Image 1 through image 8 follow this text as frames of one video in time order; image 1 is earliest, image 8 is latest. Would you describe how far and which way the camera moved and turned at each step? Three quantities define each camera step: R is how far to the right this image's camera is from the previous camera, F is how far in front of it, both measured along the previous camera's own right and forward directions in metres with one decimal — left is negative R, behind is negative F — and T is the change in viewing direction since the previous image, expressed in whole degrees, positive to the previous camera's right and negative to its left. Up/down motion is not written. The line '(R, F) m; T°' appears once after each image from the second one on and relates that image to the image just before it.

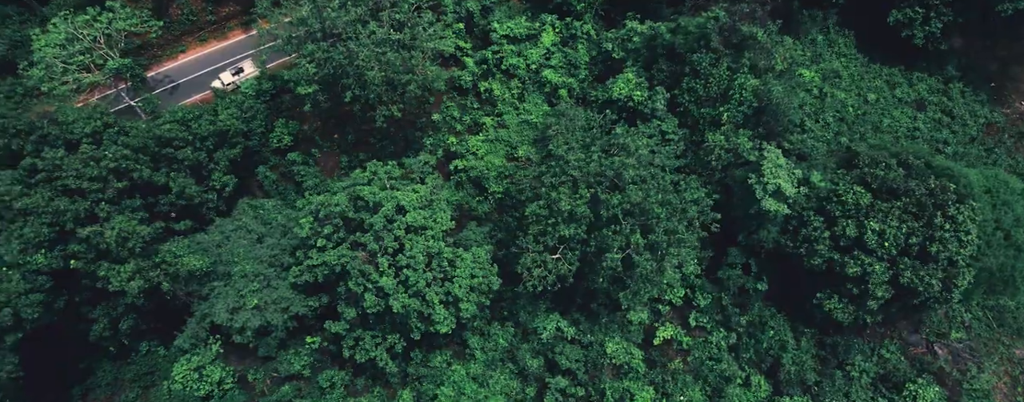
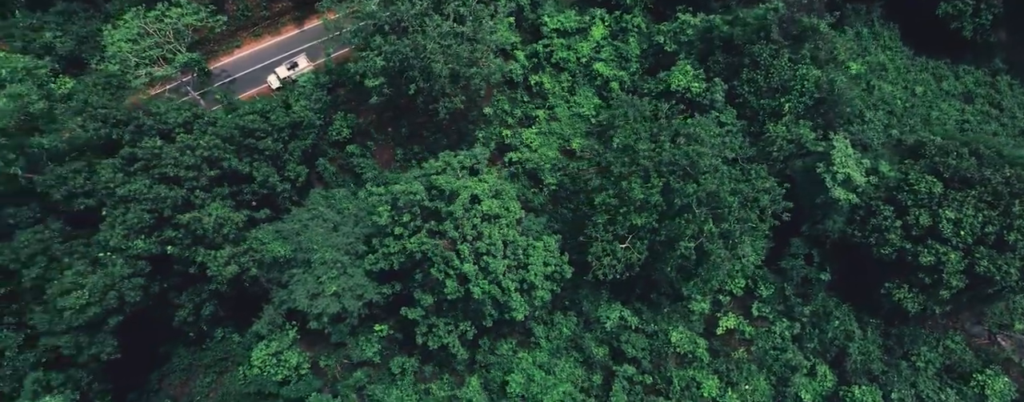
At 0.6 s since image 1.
(-3.4, -0.6) m; -1°
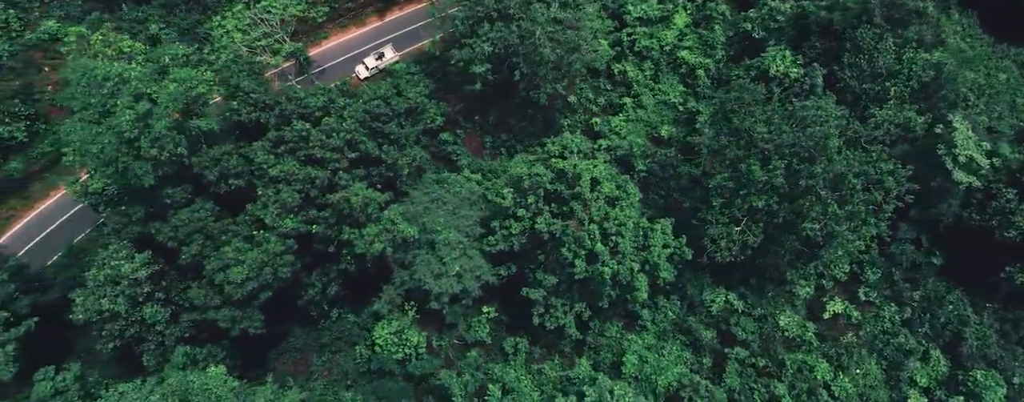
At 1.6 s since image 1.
(-5.7, -0.8) m; -2°
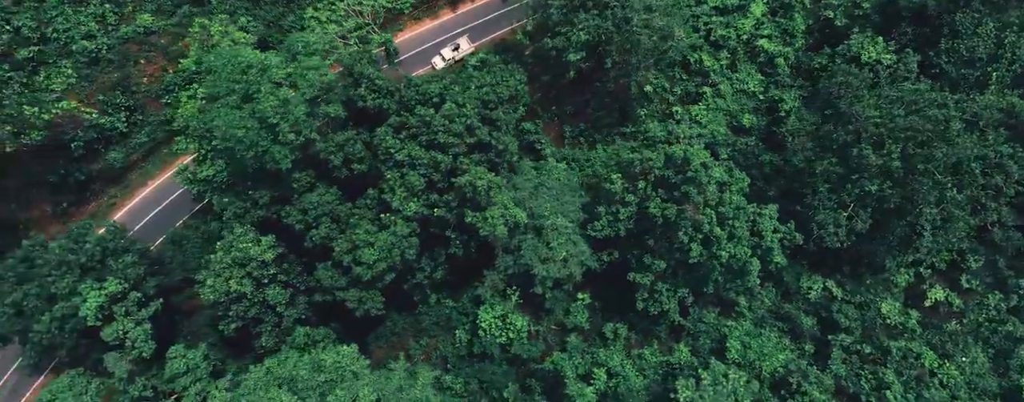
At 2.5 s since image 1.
(-5.1, -0.5) m; -2°
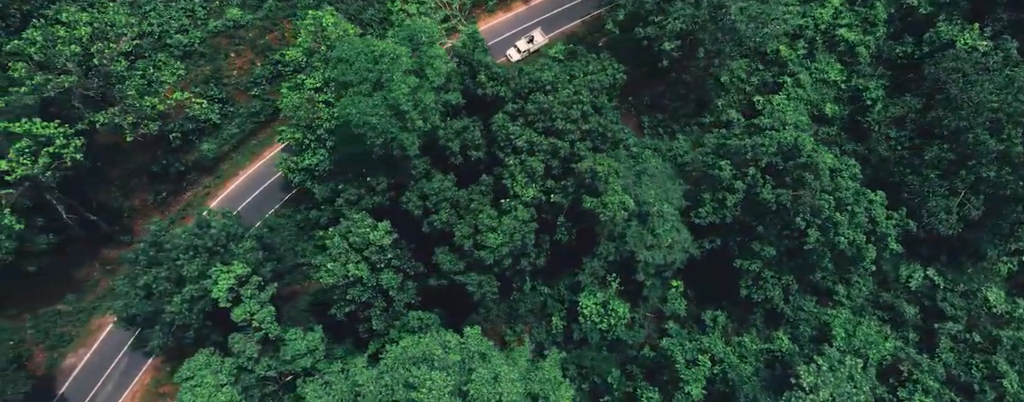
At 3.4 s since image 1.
(-5.1, -0.5) m; -2°
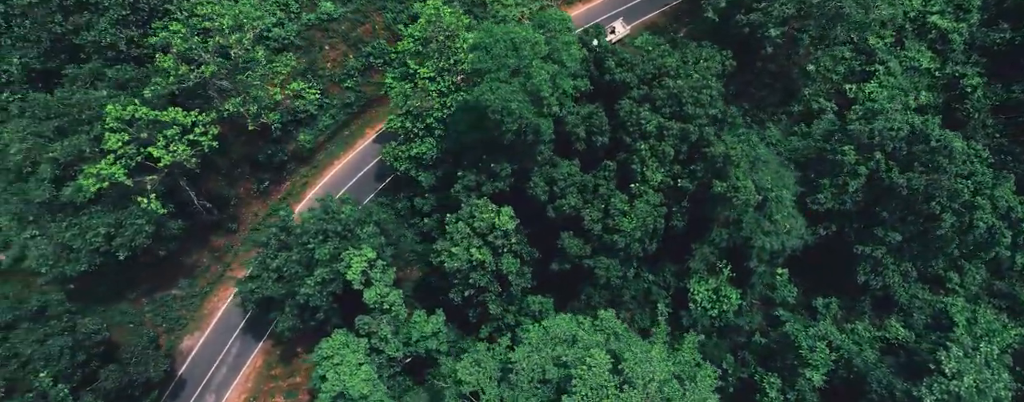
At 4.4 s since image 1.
(-5.6, -0.6) m; -2°
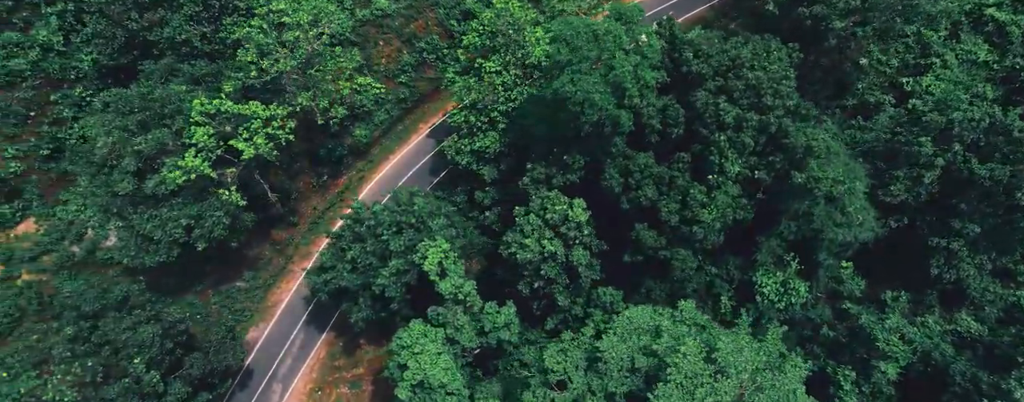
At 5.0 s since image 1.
(-3.4, -0.3) m; -1°
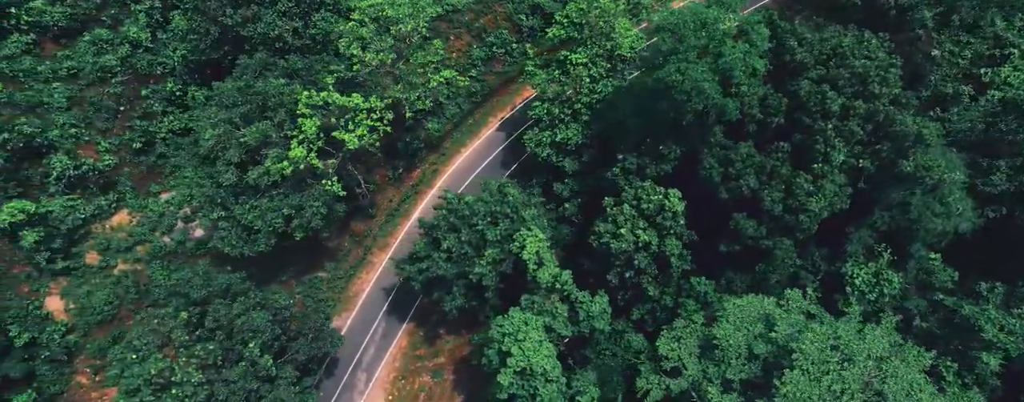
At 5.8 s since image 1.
(-4.5, -0.4) m; -2°
